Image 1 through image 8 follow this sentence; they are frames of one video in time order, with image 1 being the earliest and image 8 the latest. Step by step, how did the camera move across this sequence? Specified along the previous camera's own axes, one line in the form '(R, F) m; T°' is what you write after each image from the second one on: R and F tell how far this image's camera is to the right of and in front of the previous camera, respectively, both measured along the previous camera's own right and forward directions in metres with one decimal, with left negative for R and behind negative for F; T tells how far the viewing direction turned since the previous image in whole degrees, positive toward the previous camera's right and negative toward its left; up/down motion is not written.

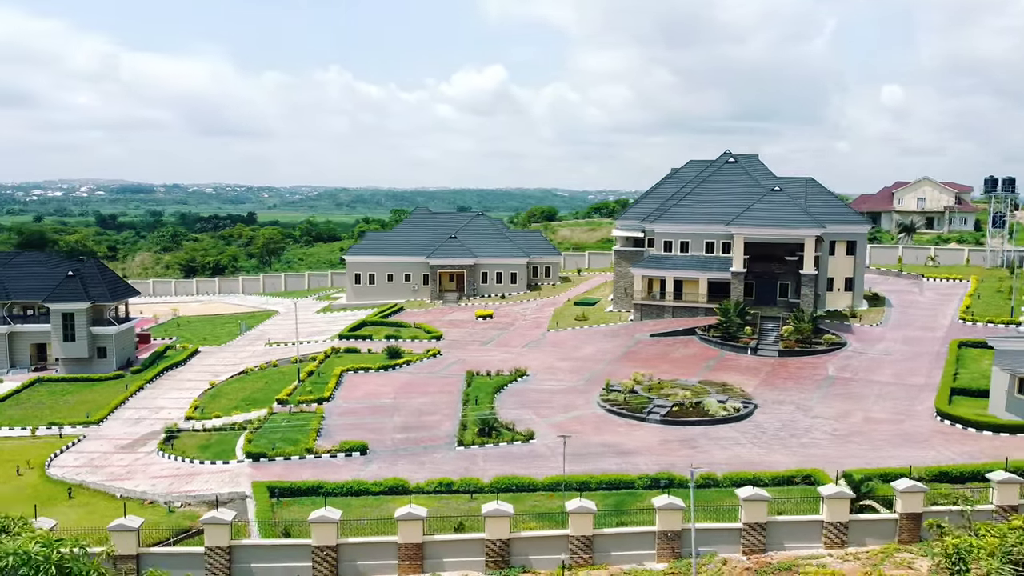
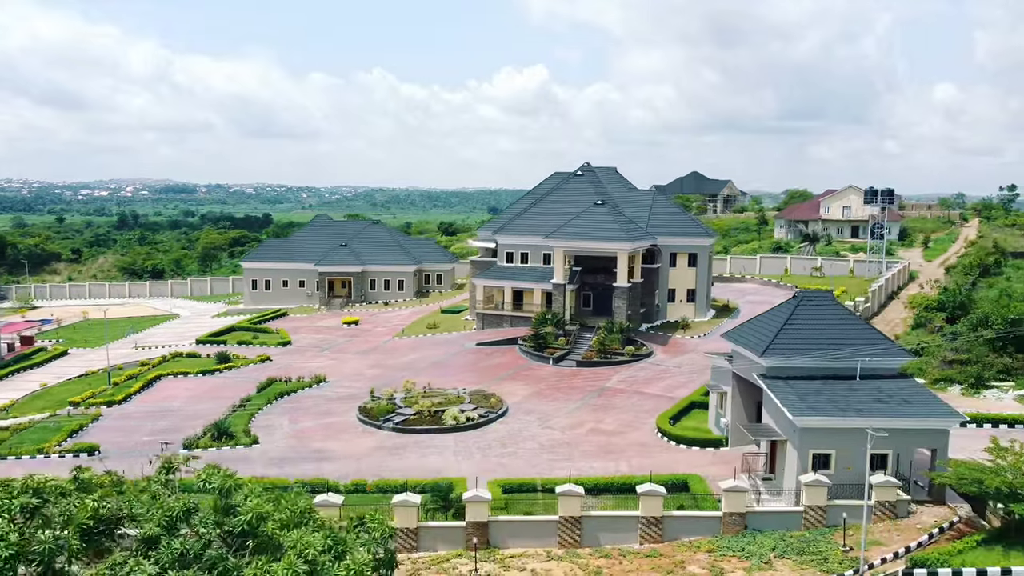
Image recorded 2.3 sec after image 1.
(+10.2, -1.1) m; -3°
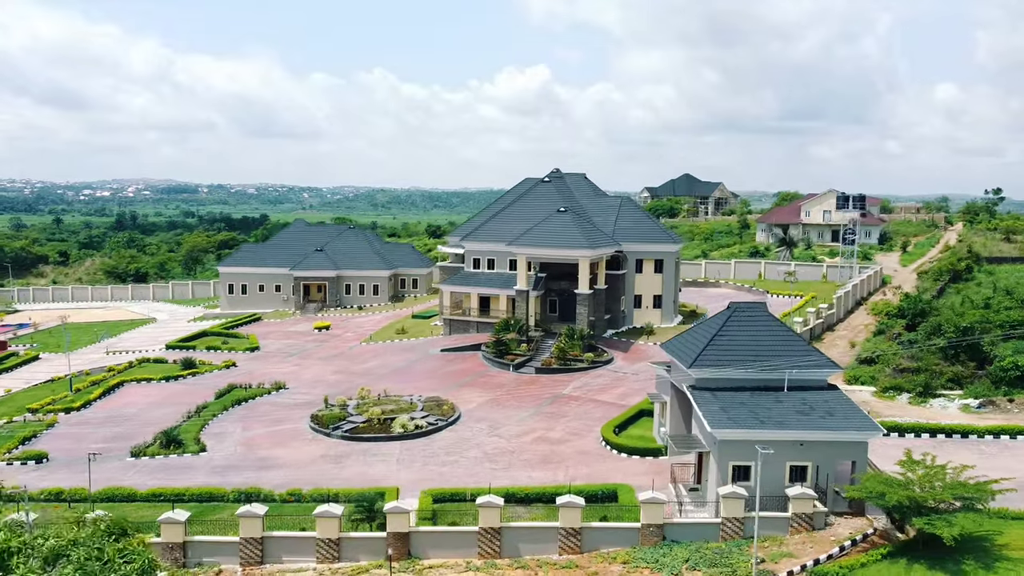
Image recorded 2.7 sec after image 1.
(+1.9, -0.2) m; 0°
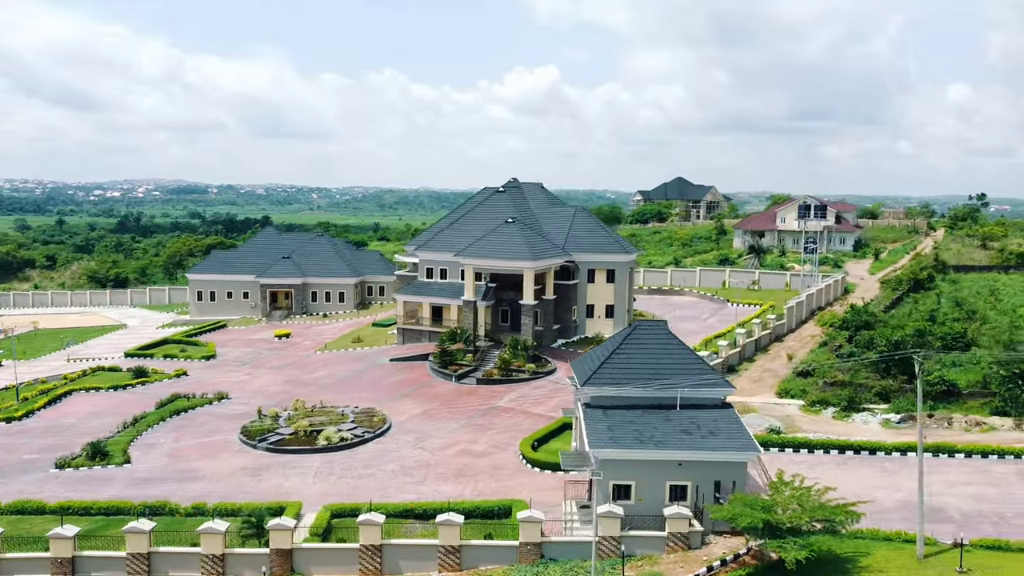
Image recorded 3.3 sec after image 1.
(+3.0, -0.3) m; -1°
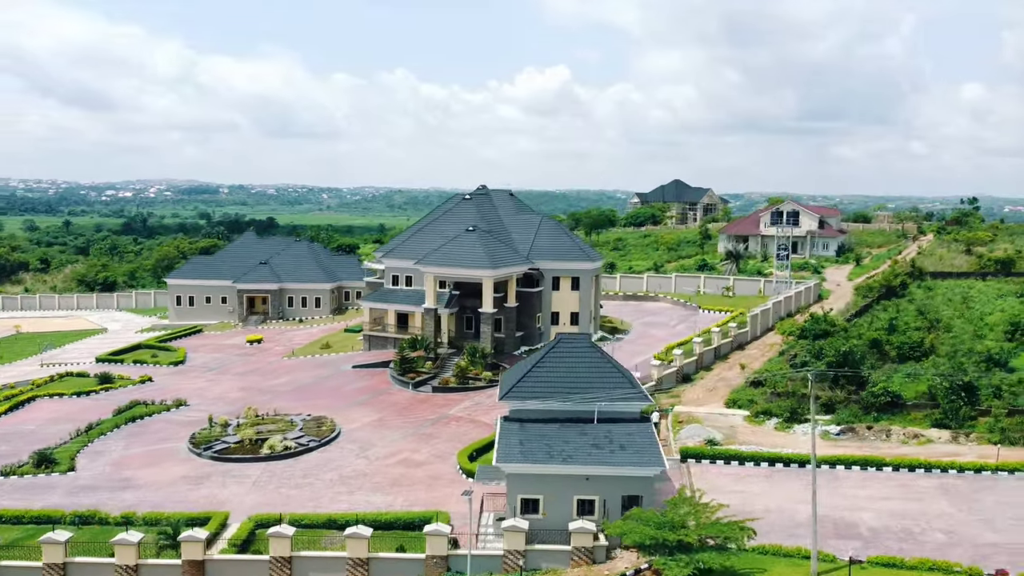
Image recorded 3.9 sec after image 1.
(+2.4, -0.2) m; -1°
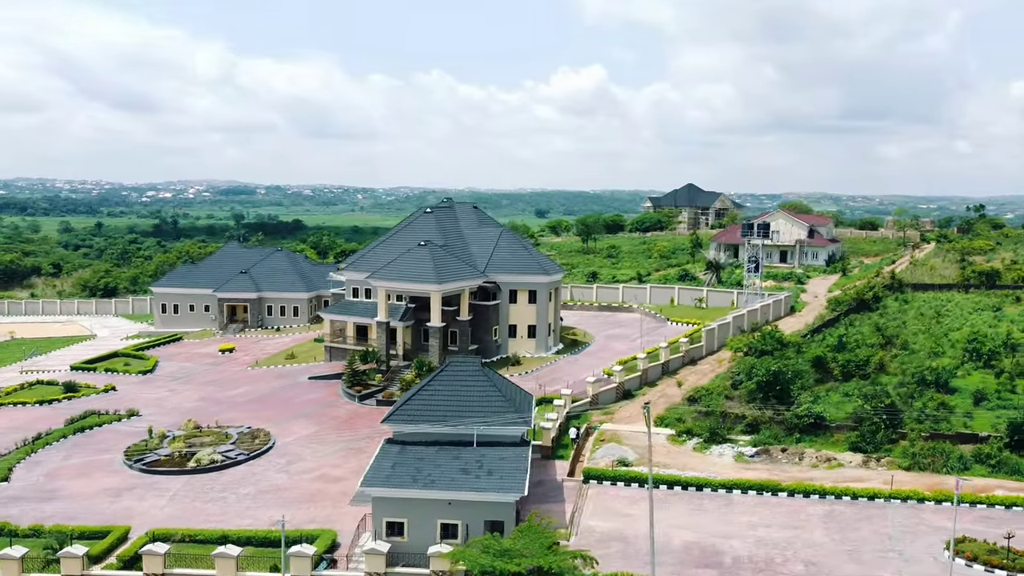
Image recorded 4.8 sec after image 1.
(+4.2, -0.3) m; -3°
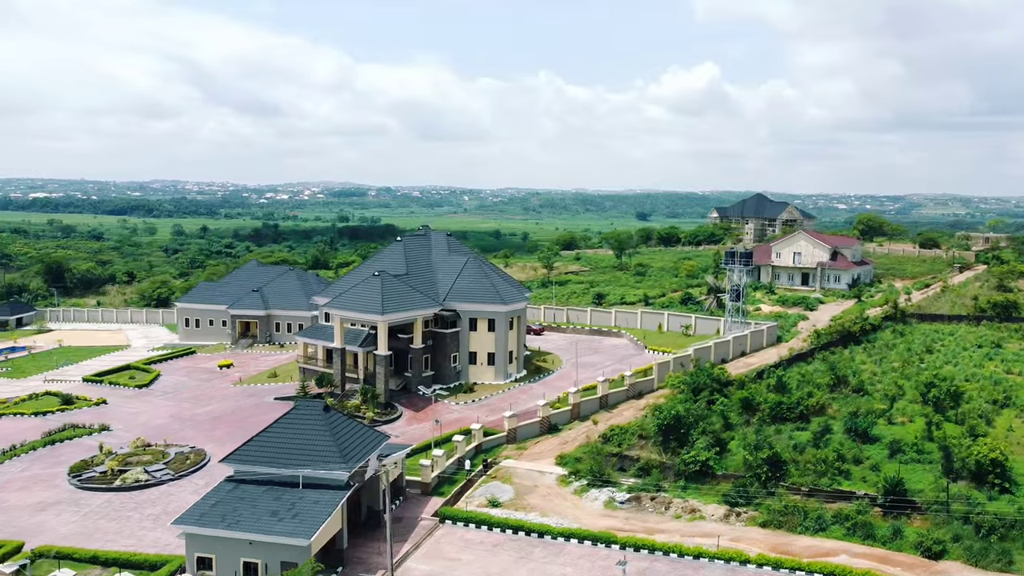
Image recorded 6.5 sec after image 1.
(+8.1, -0.5) m; -8°
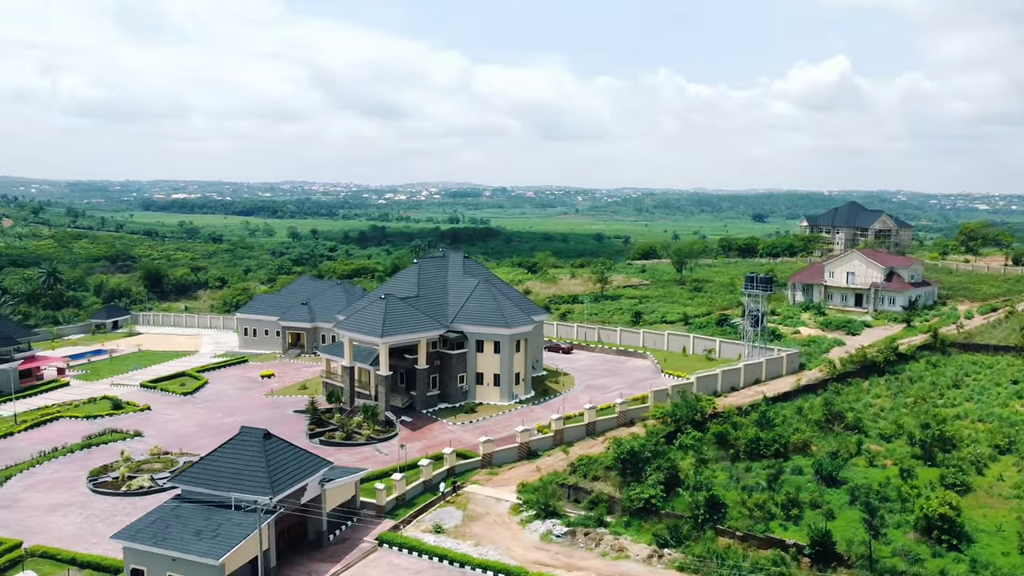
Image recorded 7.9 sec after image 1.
(+6.2, -0.6) m; -8°
